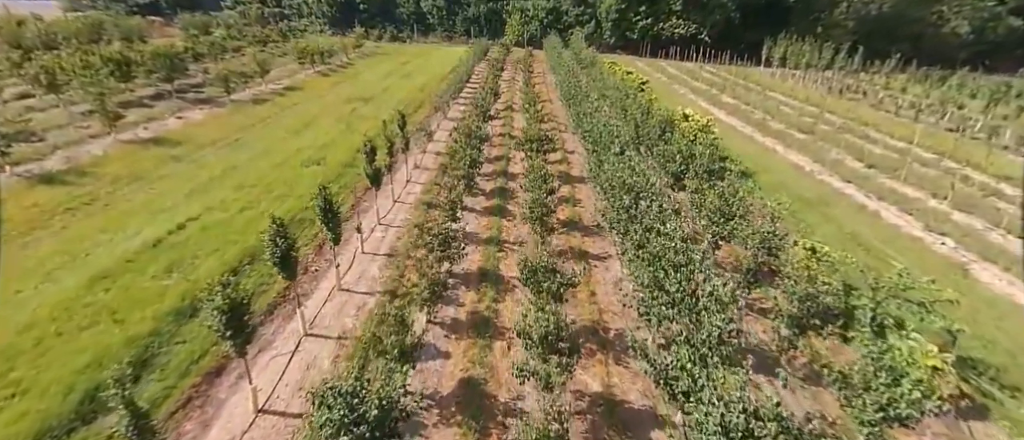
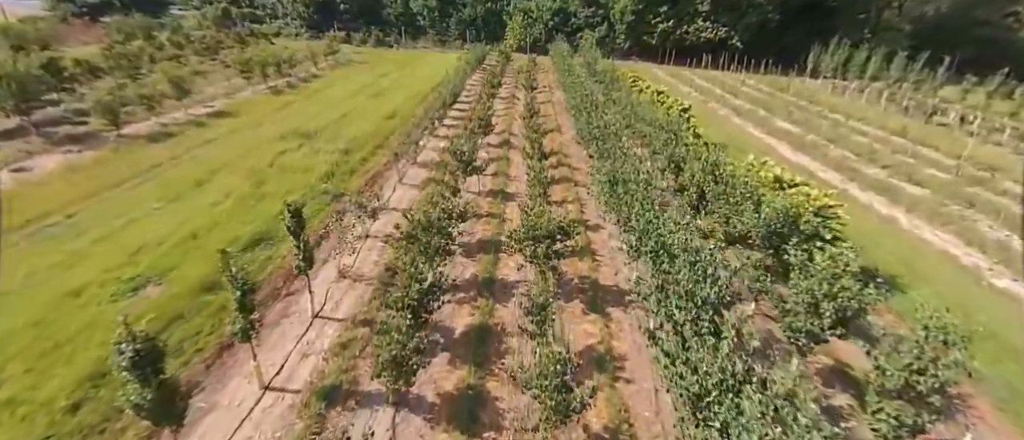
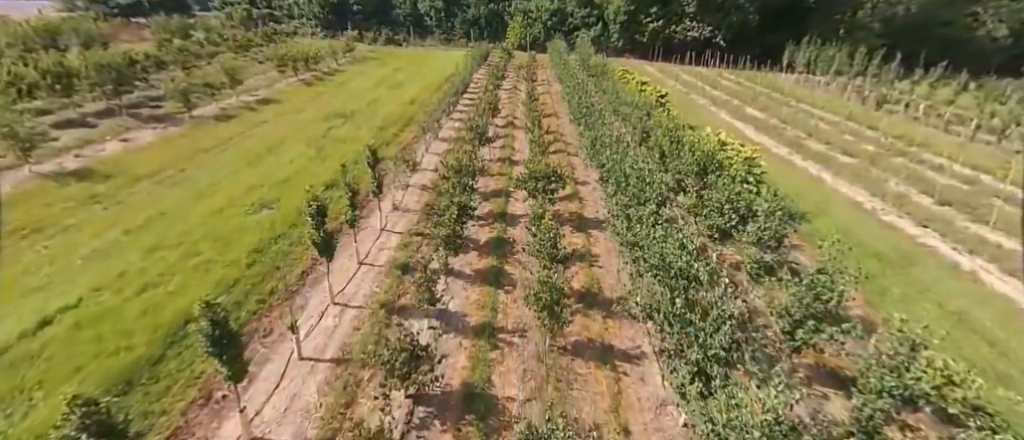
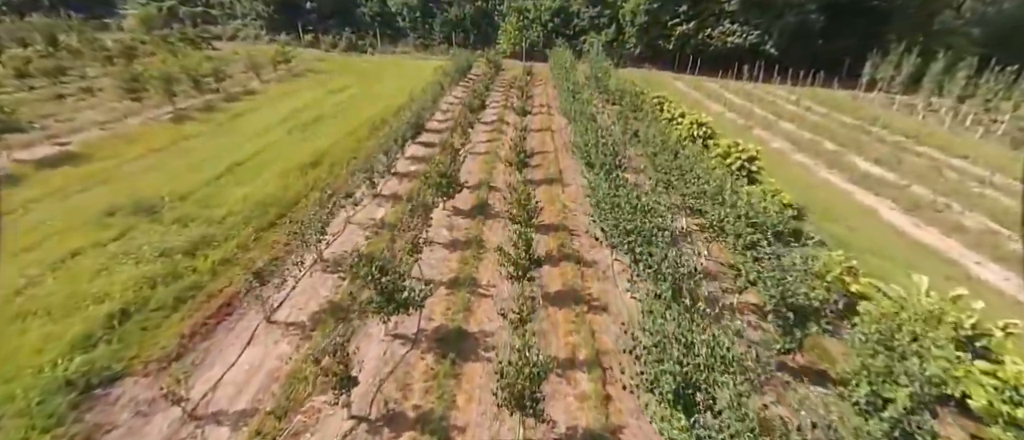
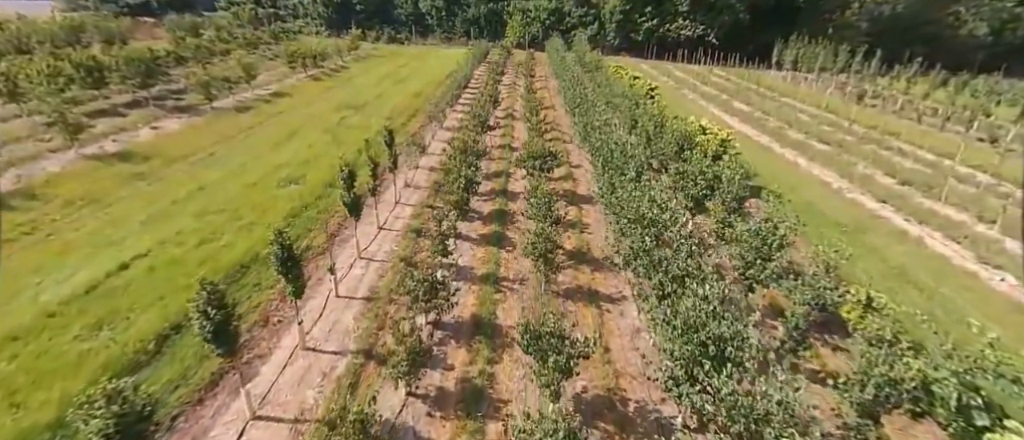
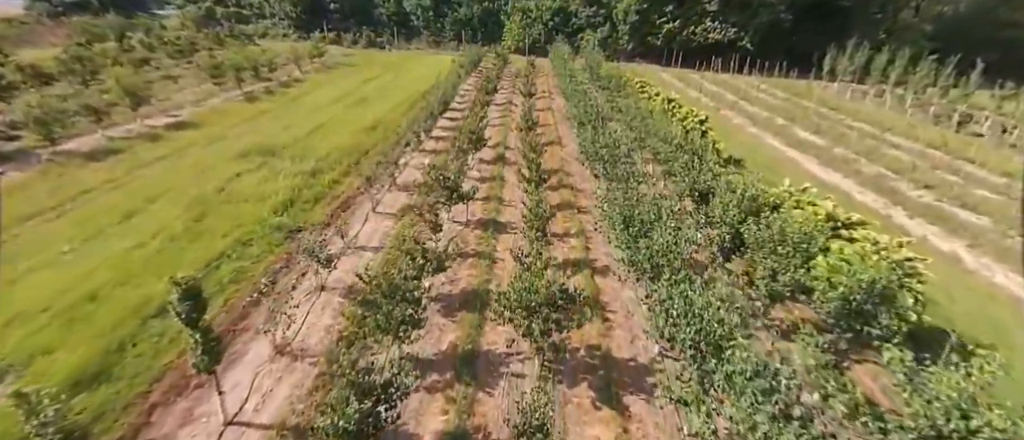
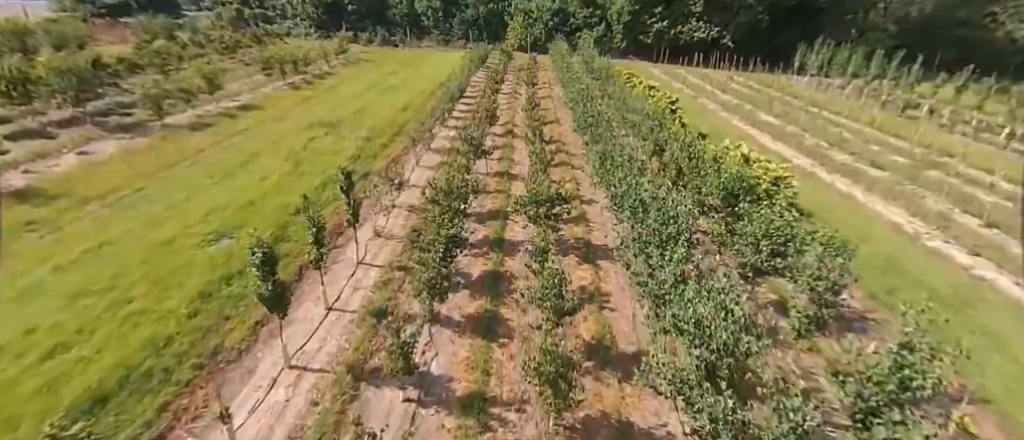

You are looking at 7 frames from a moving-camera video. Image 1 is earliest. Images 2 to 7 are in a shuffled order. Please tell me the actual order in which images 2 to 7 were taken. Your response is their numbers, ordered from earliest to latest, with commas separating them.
5, 3, 7, 2, 6, 4
